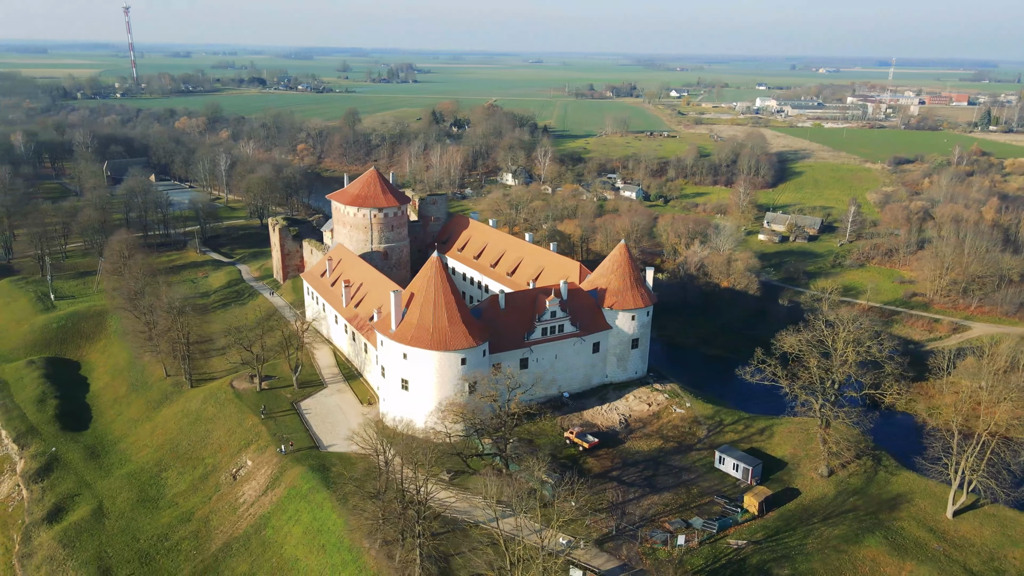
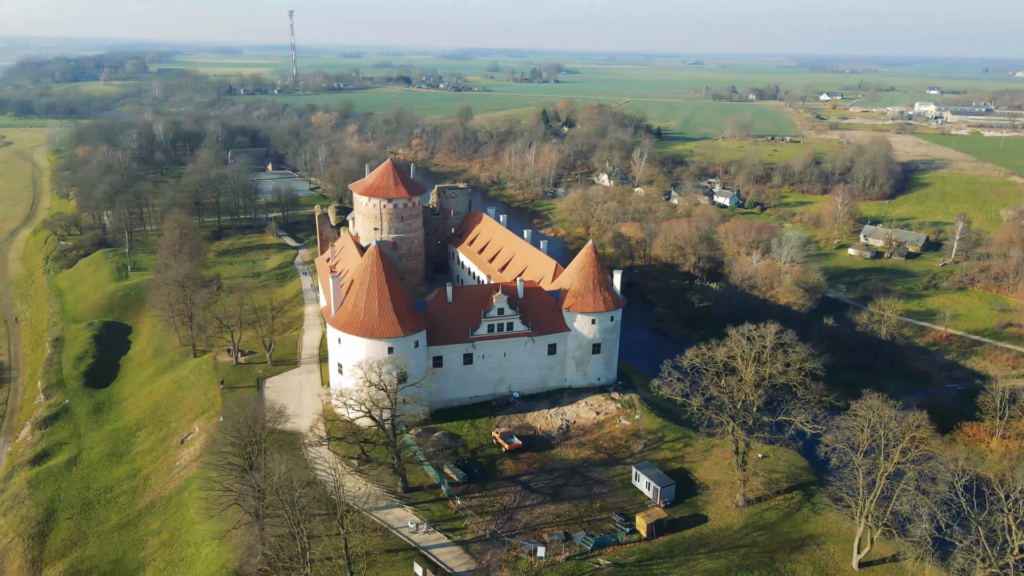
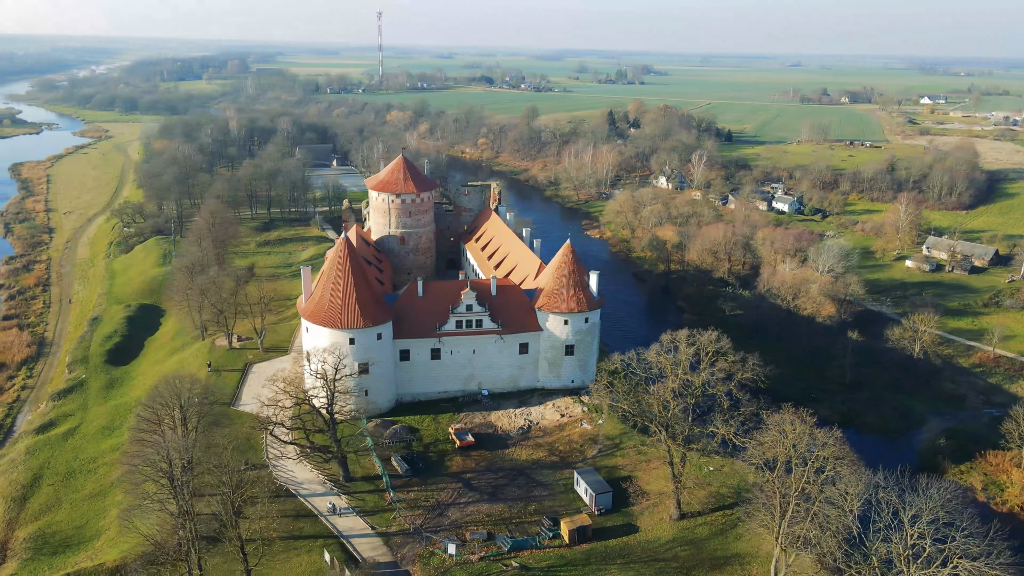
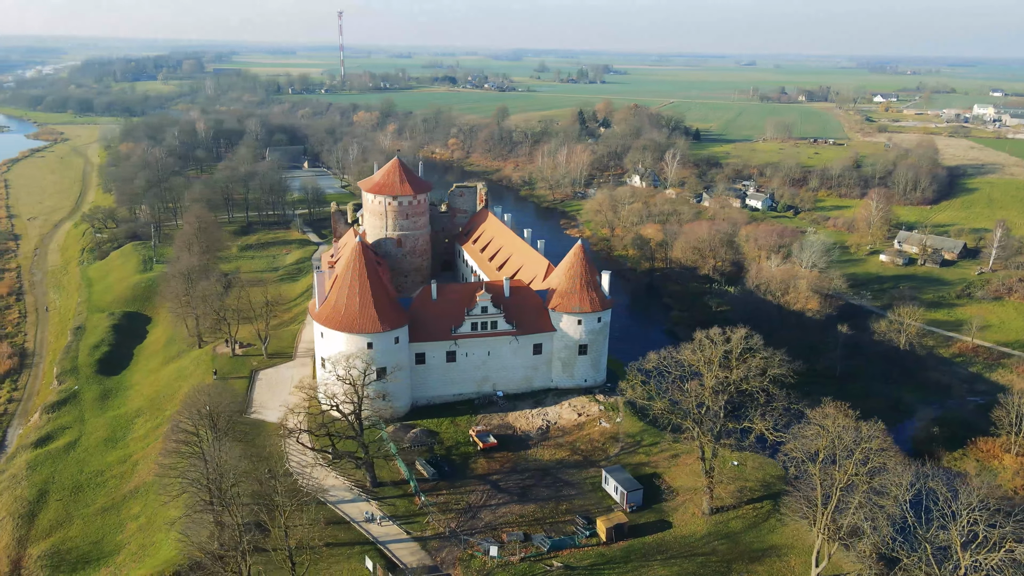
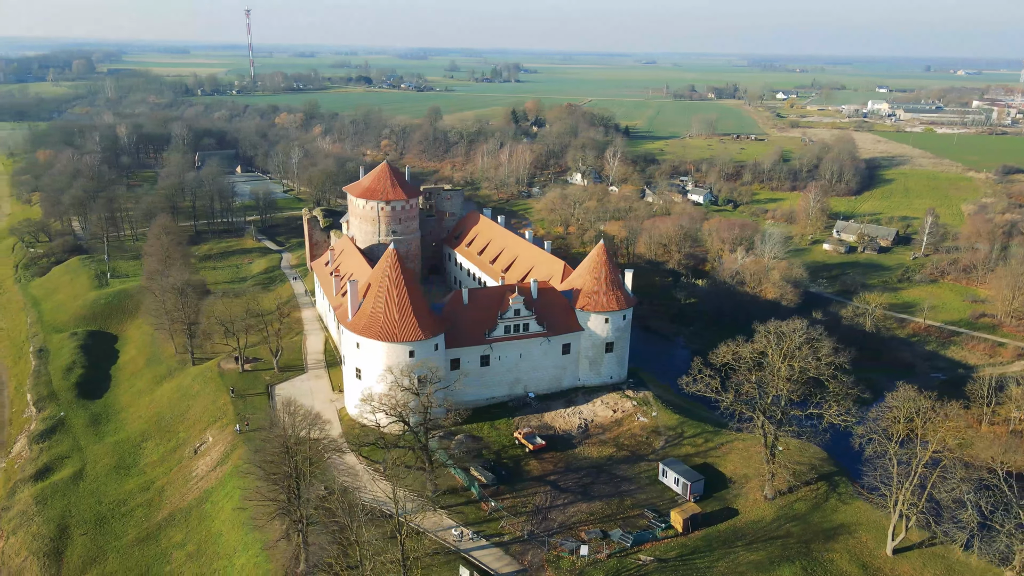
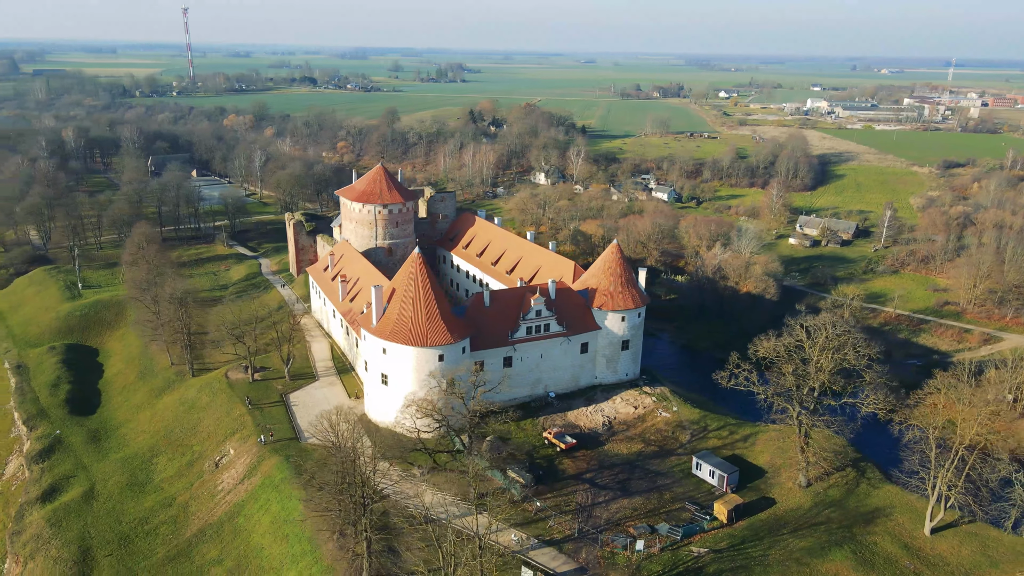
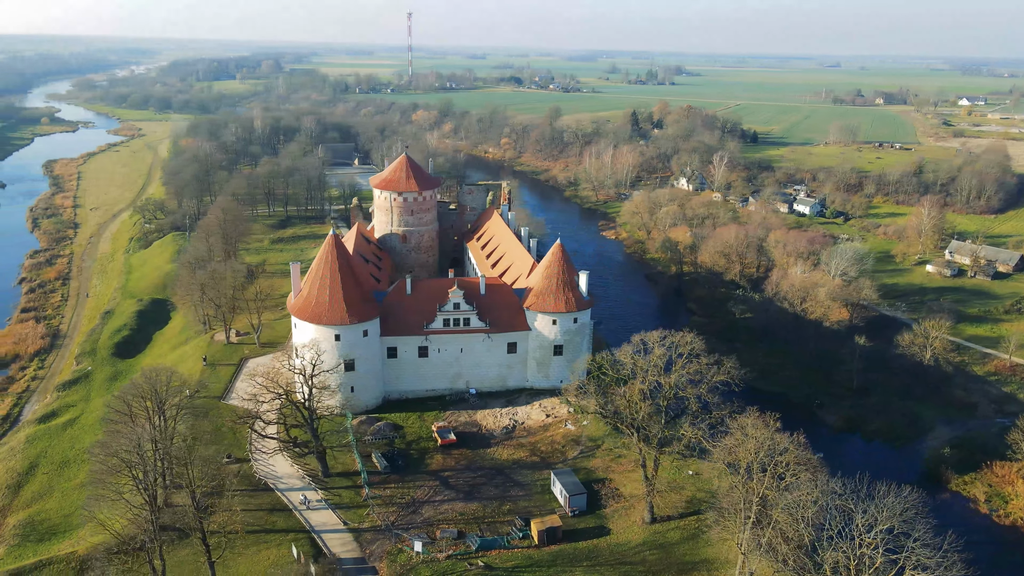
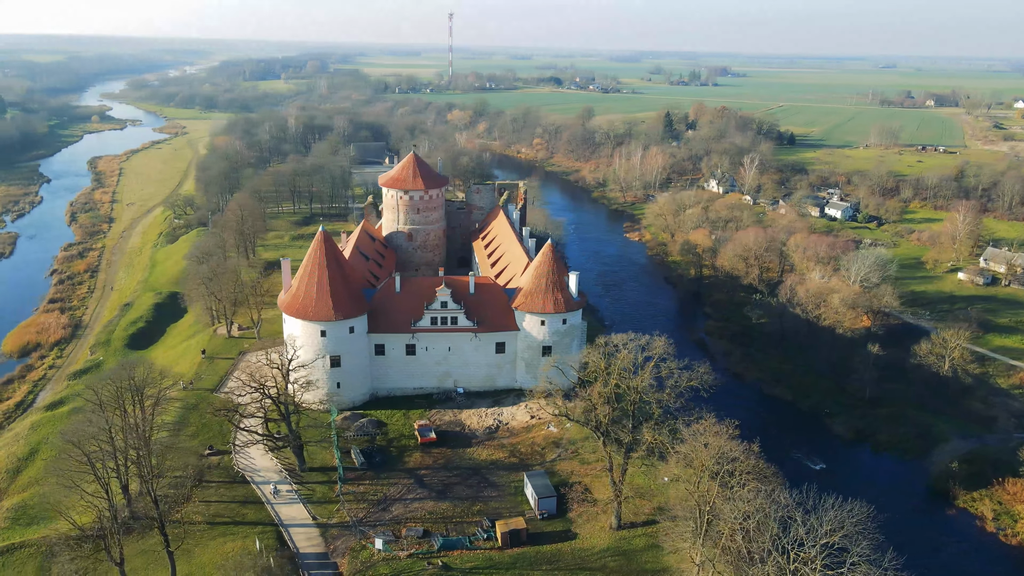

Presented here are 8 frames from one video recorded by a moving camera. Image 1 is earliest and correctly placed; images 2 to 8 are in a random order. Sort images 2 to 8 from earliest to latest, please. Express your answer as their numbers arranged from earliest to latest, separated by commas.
6, 5, 2, 4, 3, 7, 8
